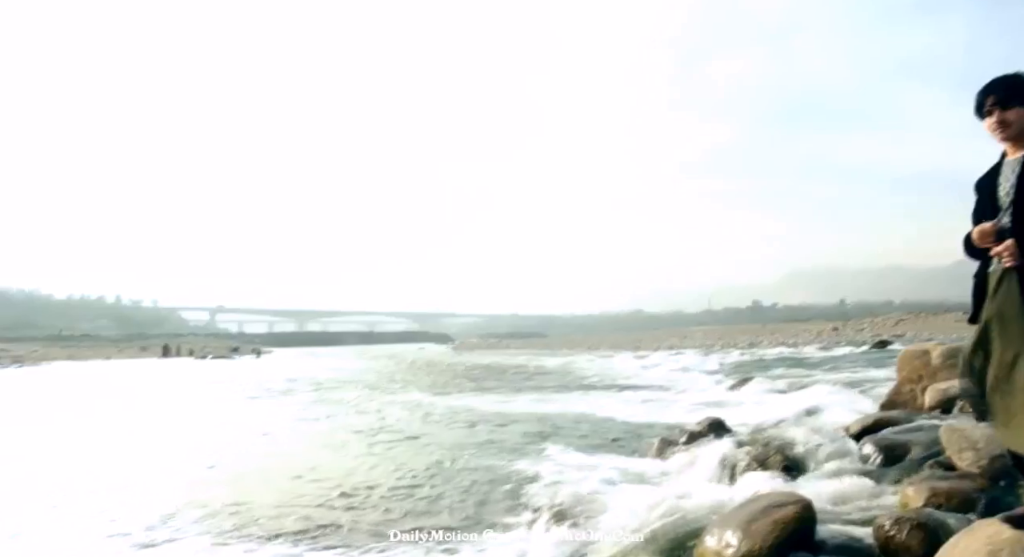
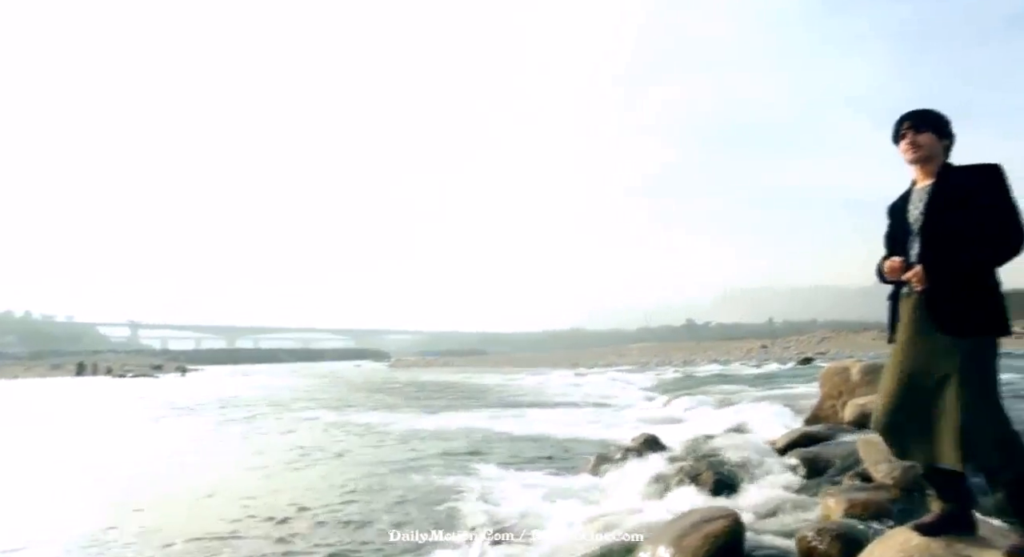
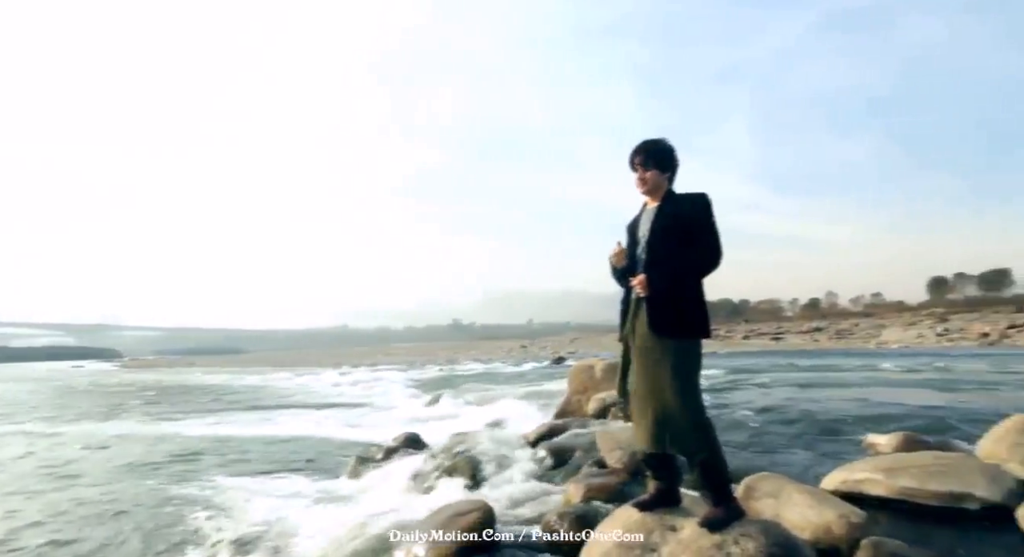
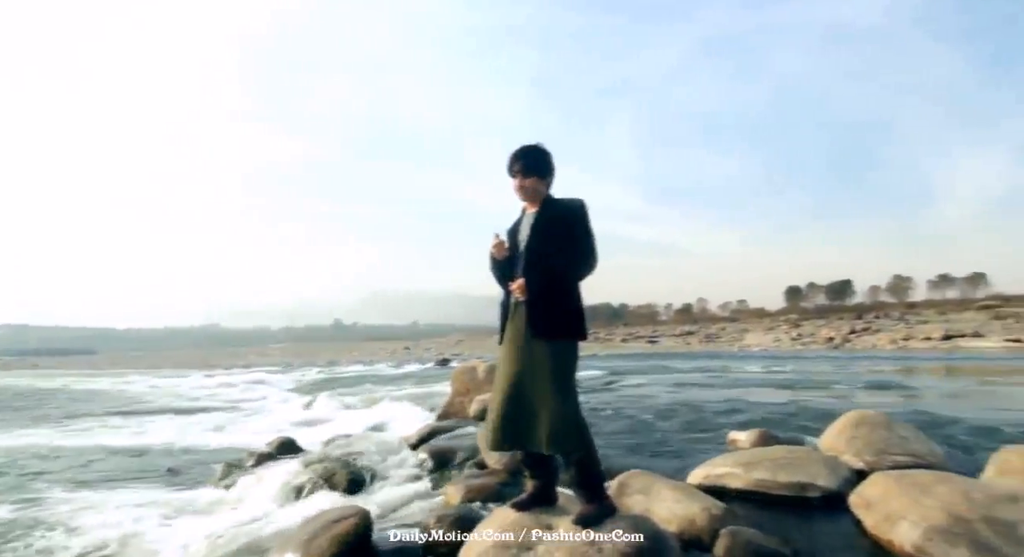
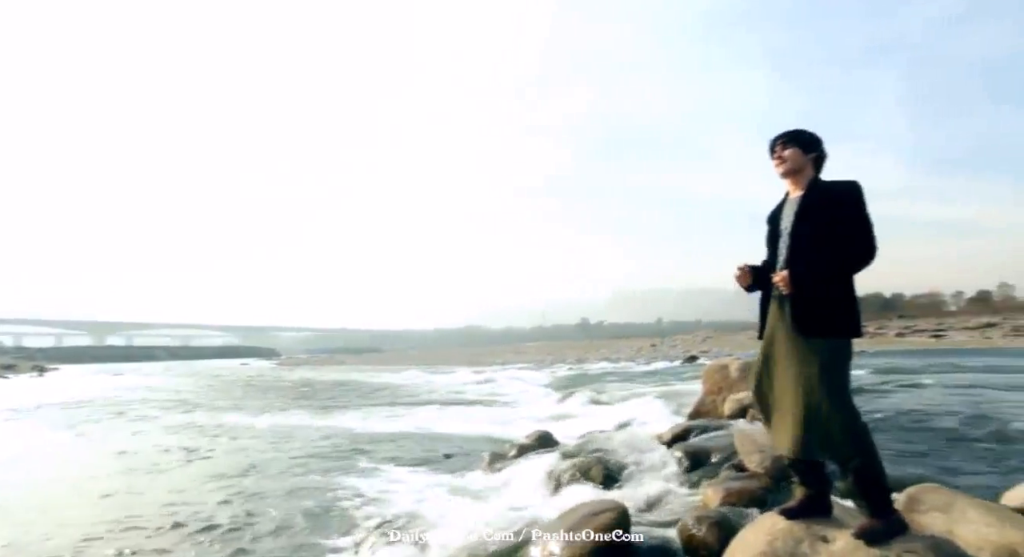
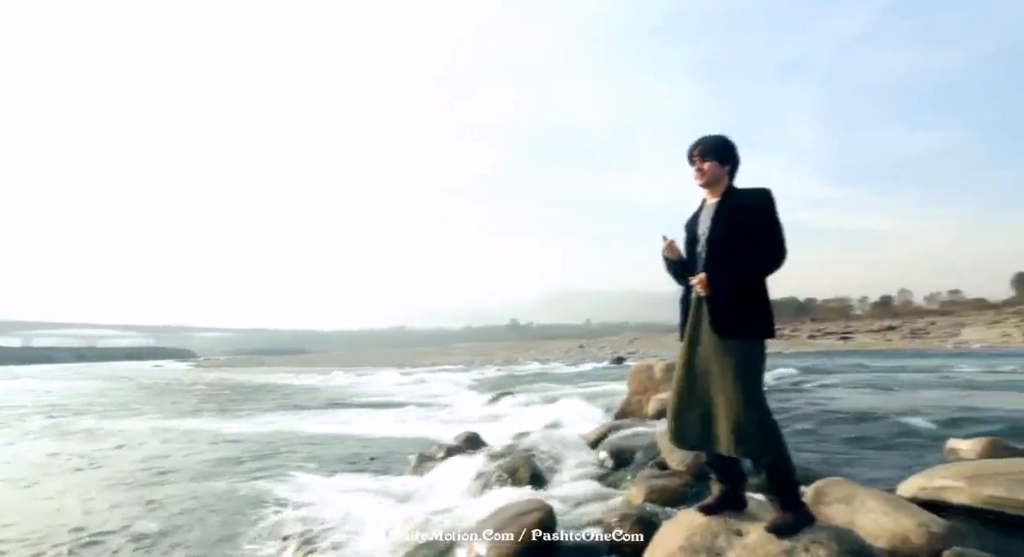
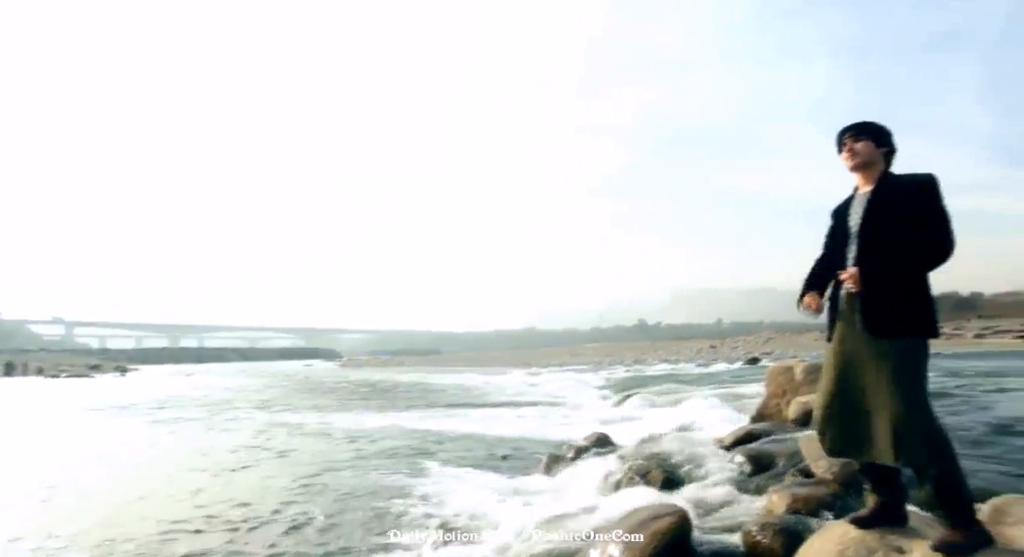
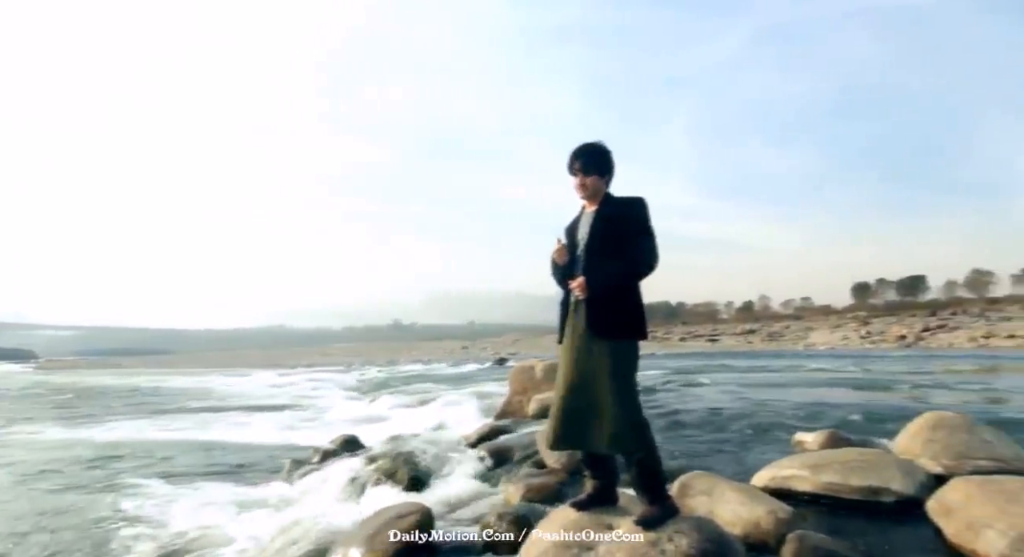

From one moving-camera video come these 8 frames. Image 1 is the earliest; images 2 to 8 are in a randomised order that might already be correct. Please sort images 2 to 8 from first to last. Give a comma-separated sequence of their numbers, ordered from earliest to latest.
2, 7, 5, 6, 3, 8, 4
